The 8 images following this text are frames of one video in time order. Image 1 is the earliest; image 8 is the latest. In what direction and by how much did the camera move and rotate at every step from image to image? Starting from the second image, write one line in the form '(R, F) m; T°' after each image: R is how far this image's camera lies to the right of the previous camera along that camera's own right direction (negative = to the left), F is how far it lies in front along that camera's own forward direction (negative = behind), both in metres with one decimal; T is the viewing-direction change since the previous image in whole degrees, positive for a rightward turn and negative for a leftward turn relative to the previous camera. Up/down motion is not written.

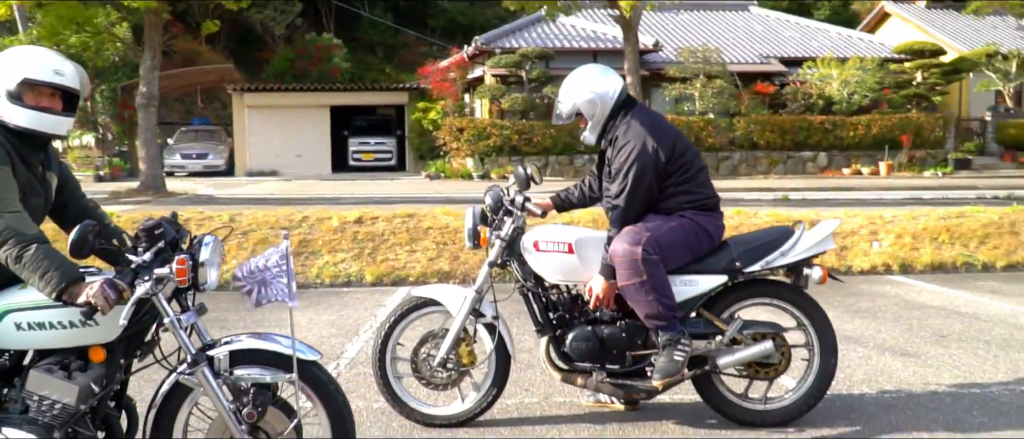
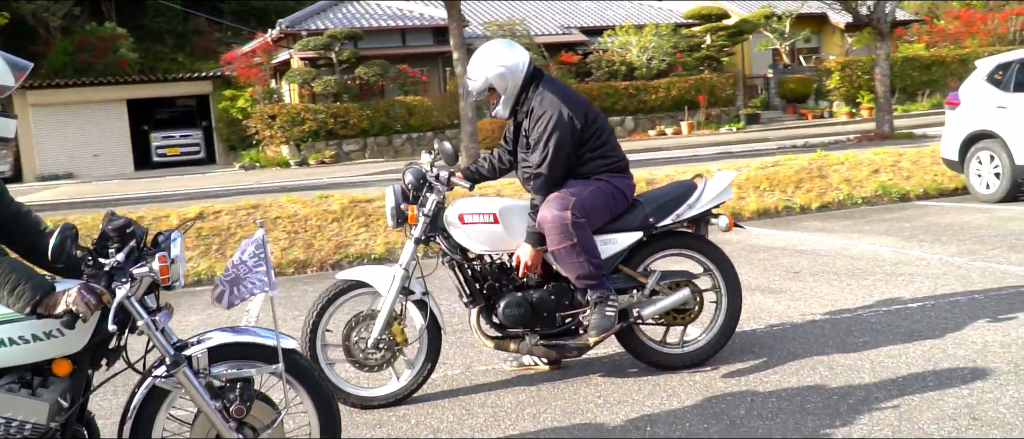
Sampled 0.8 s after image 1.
(-0.5, 0.0) m; +12°
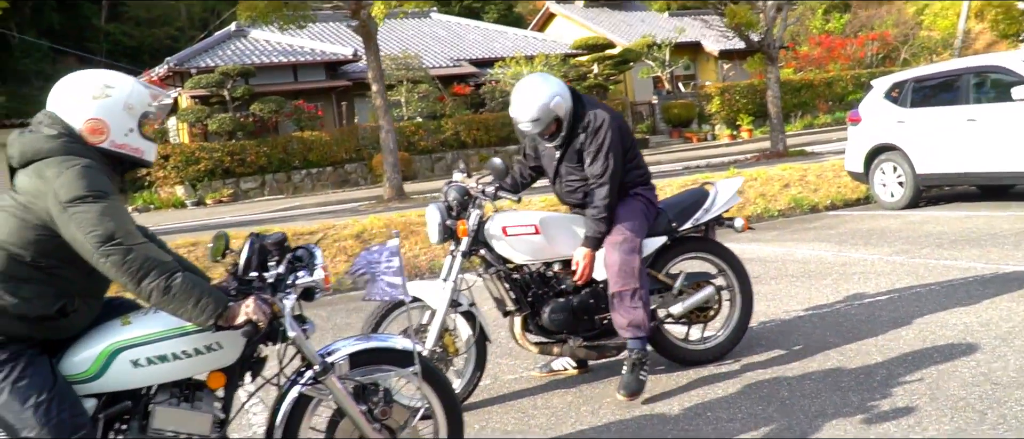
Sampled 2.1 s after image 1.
(-0.8, -0.2) m; +7°
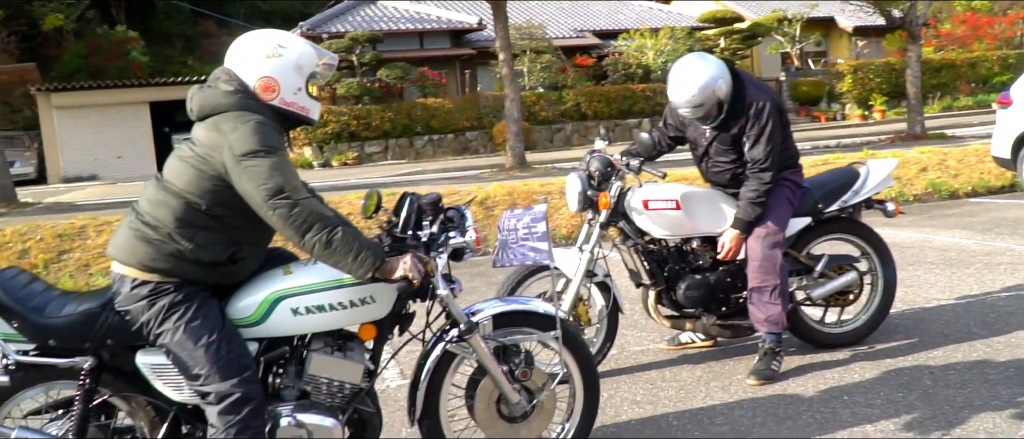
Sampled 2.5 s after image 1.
(-0.1, -0.1) m; -7°
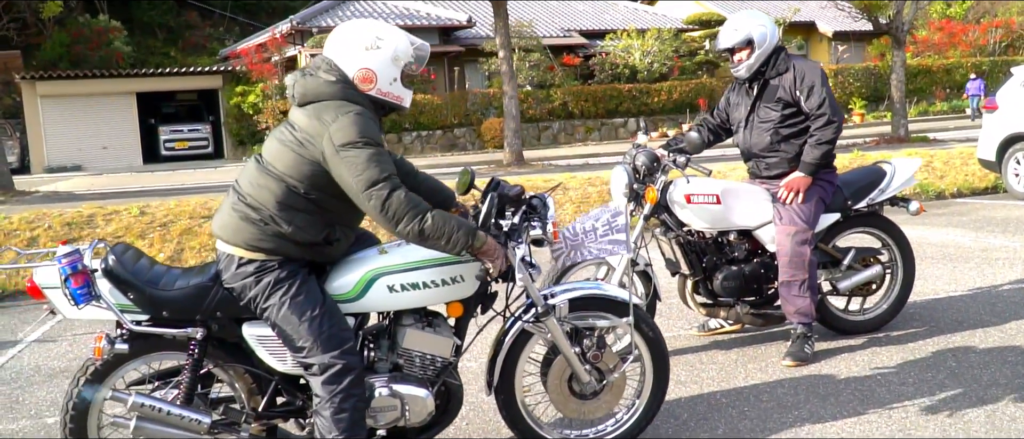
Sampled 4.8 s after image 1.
(-0.4, -0.3) m; +1°
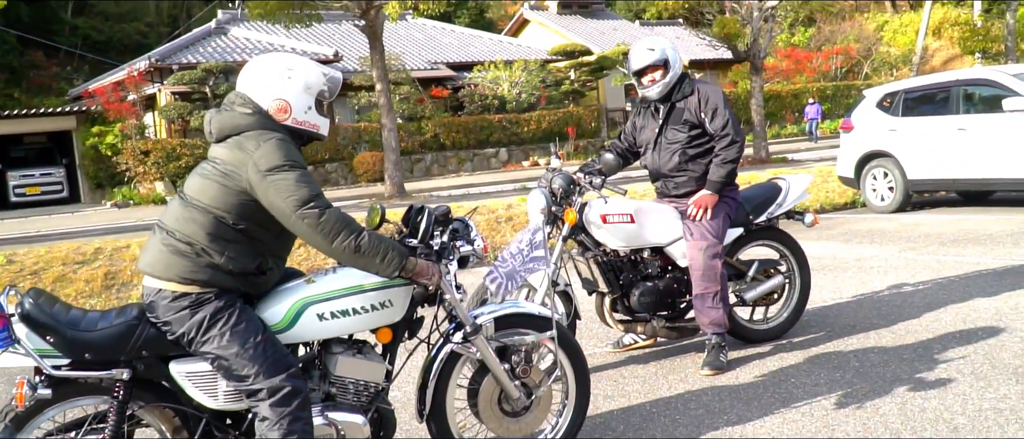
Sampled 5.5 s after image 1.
(-0.3, 0.0) m; +8°
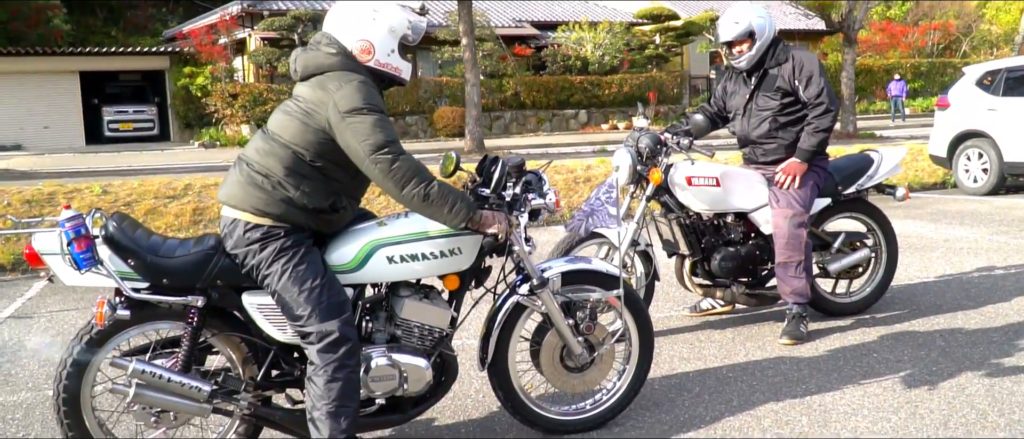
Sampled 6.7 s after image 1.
(0.0, +0.1) m; -5°
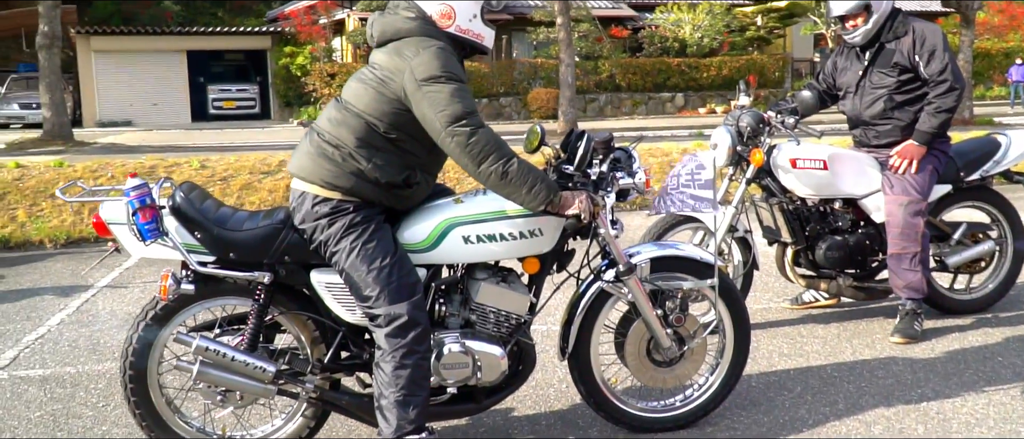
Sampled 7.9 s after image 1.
(0.0, +0.3) m; -6°
